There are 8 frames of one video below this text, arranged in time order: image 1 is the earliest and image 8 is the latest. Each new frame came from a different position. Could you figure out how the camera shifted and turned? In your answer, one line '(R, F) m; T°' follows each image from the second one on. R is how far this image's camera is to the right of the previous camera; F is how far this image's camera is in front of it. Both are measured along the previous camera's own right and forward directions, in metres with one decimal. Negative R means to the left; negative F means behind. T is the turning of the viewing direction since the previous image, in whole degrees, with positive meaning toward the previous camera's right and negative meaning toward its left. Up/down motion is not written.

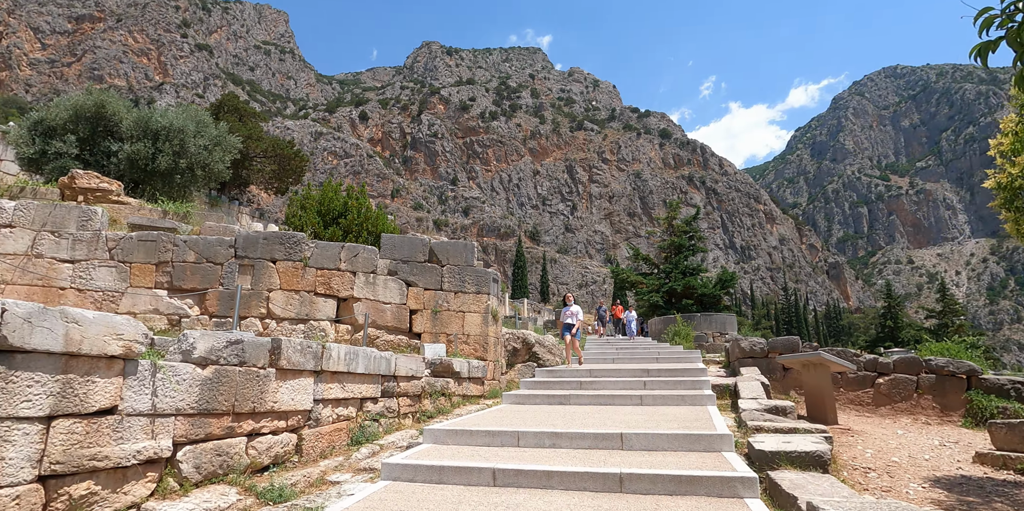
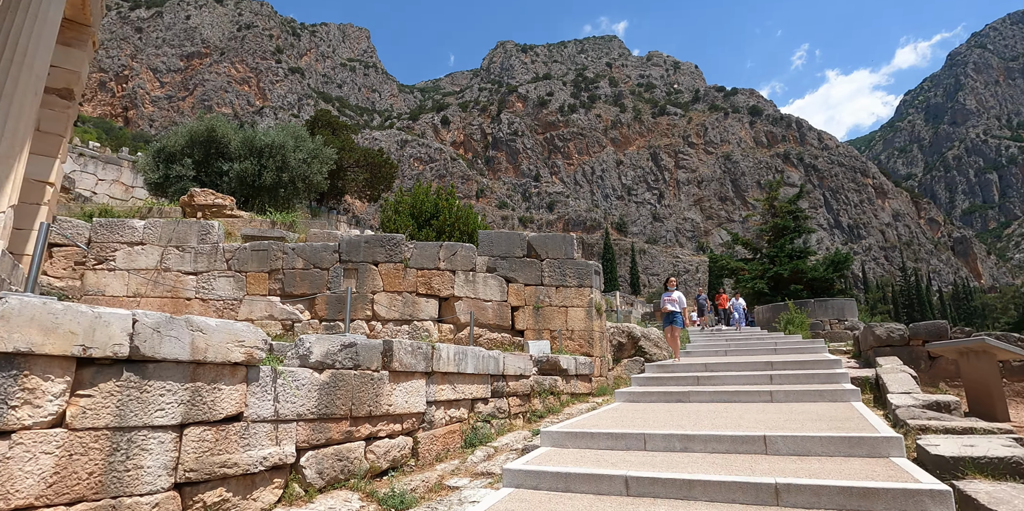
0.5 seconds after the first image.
(-0.3, +0.4) m; -9°
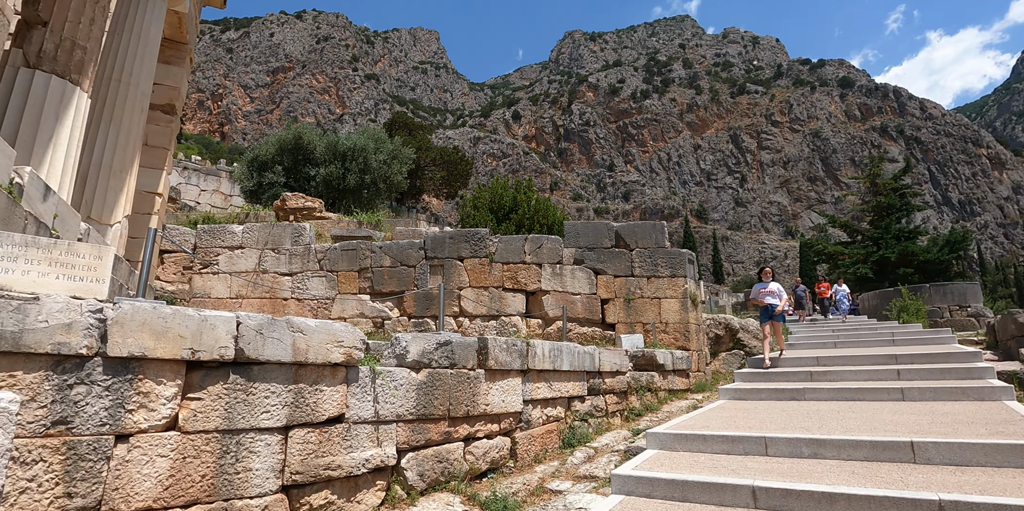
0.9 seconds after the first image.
(-0.2, +0.3) m; -7°
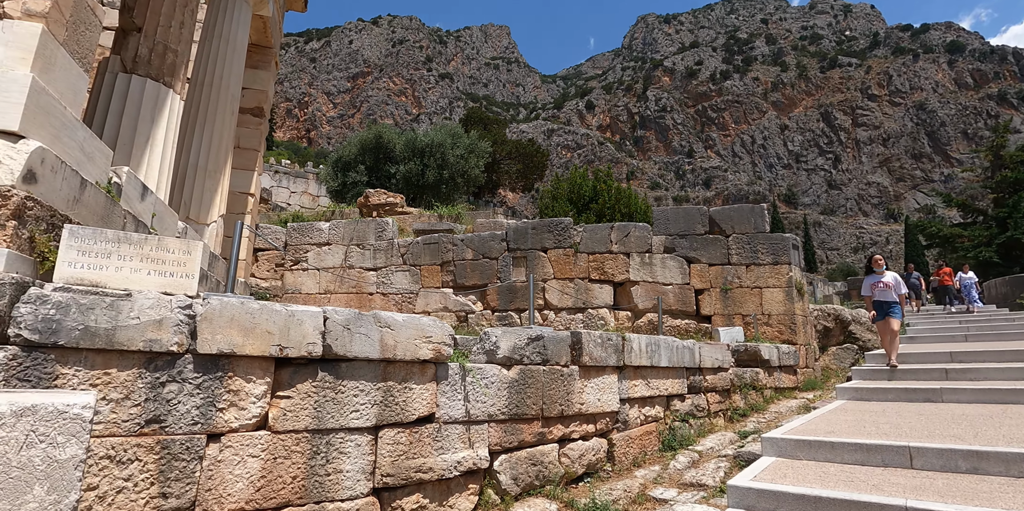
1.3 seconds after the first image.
(-0.2, +0.4) m; -8°
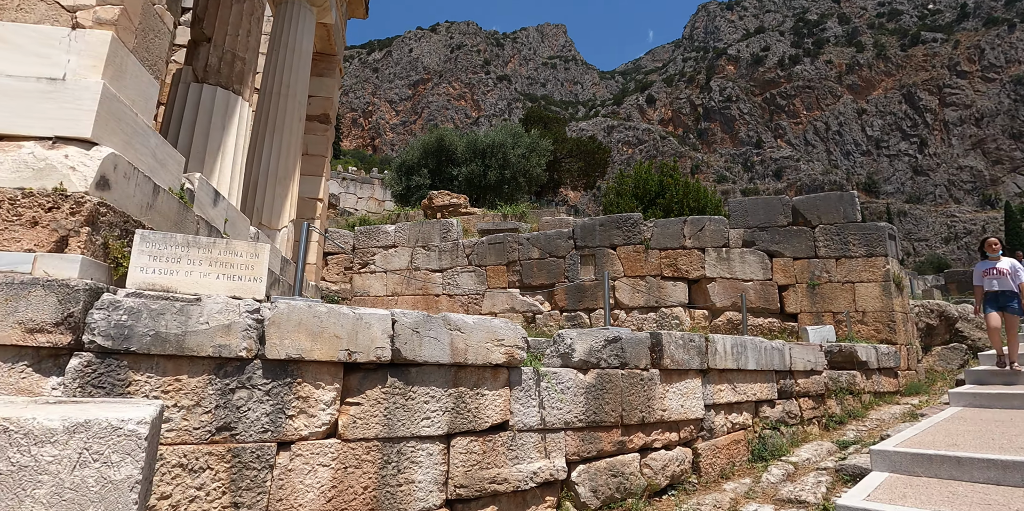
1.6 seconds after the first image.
(-0.1, +0.3) m; -6°
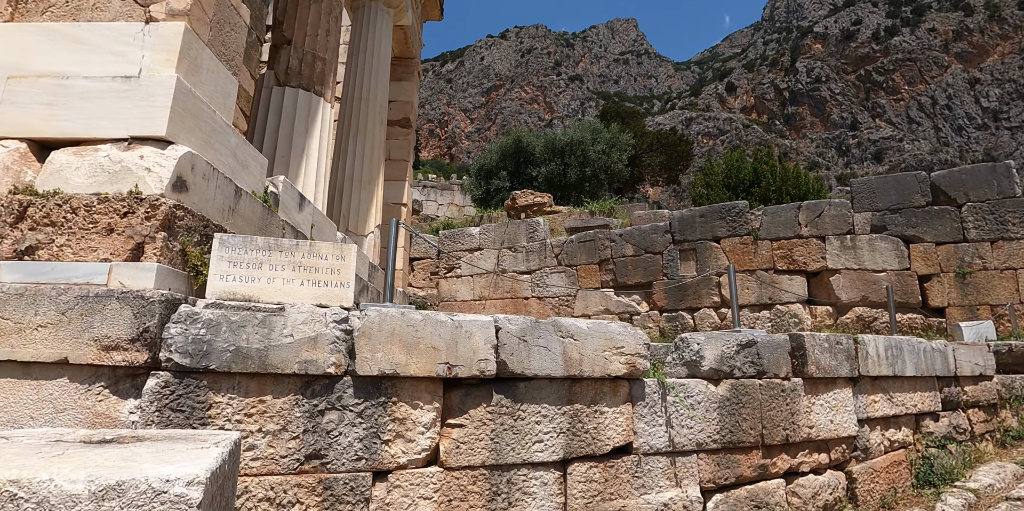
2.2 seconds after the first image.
(-0.2, +0.5) m; -8°
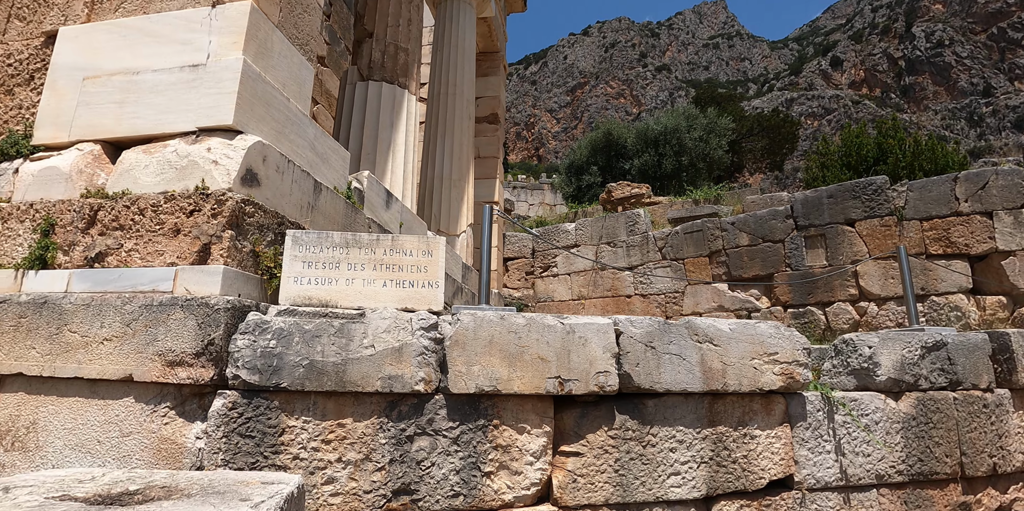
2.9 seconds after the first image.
(-0.1, +0.5) m; -9°
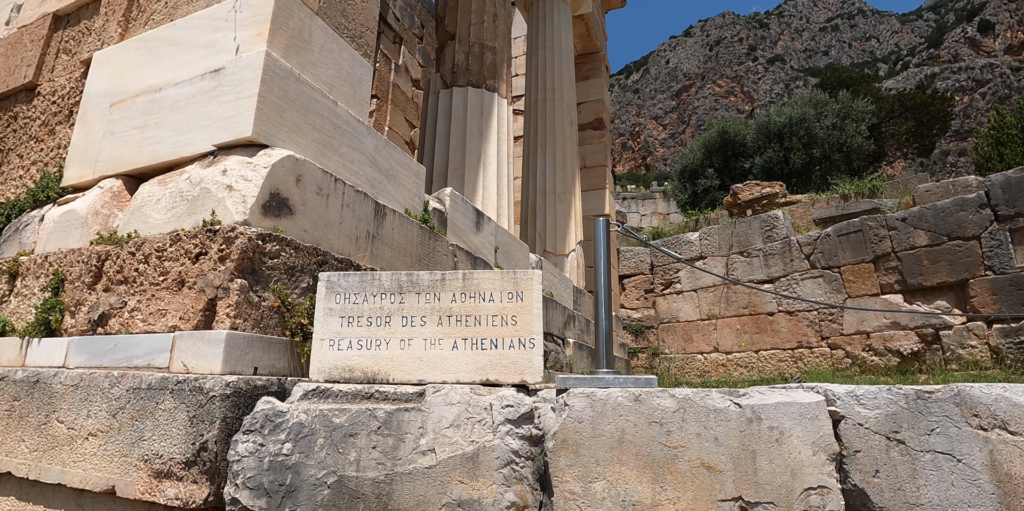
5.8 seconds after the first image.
(0.0, +0.9) m; -11°
